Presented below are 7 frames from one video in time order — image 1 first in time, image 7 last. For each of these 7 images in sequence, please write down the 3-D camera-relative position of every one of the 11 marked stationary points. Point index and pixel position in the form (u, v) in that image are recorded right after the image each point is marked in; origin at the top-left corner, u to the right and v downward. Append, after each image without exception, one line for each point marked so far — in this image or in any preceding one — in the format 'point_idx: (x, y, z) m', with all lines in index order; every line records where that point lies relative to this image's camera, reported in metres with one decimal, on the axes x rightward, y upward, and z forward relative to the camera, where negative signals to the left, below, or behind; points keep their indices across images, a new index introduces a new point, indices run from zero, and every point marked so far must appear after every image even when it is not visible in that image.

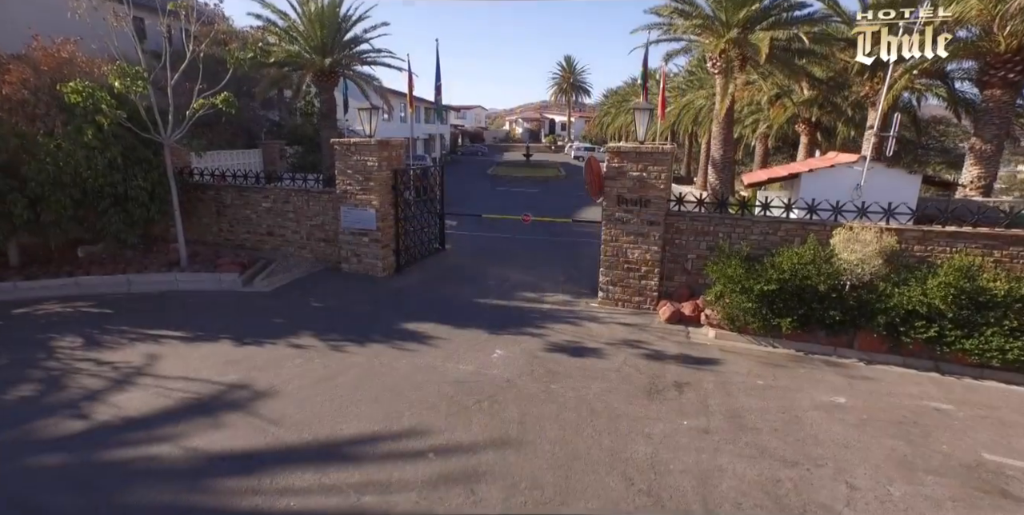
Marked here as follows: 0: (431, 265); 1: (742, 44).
0: (-1.8, -0.2, +11.8) m
1: (+5.1, +4.7, +11.7) m
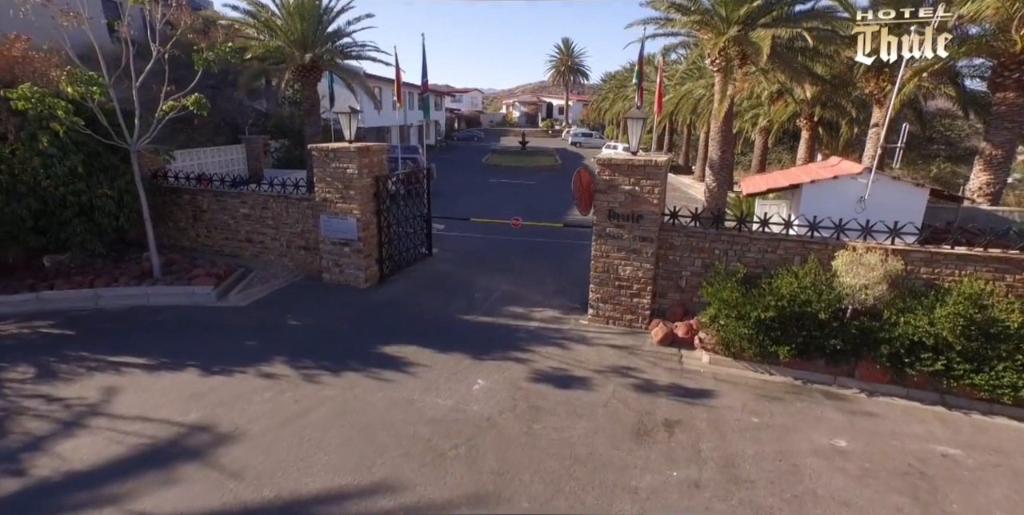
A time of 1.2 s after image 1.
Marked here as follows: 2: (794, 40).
0: (-2.0, -0.4, +11.4) m
1: (+4.8, +4.5, +11.1) m
2: (+6.3, +4.8, +11.7) m
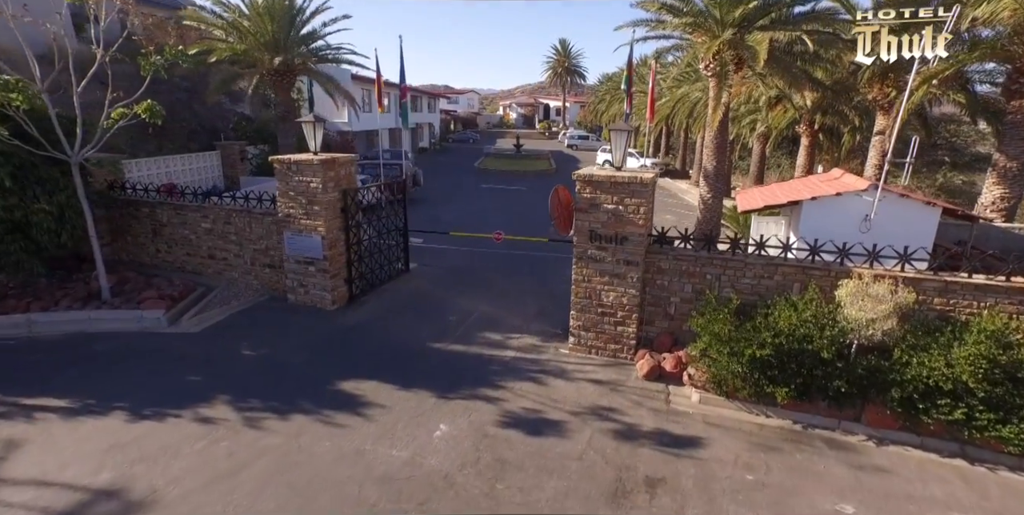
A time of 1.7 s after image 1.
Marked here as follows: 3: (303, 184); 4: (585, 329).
0: (-2.5, -0.7, +10.6) m
1: (+4.4, +4.2, +10.4) m
2: (+5.9, +4.4, +11.0) m
3: (-3.6, +1.3, +9.1) m
4: (+1.1, -1.1, +8.0) m
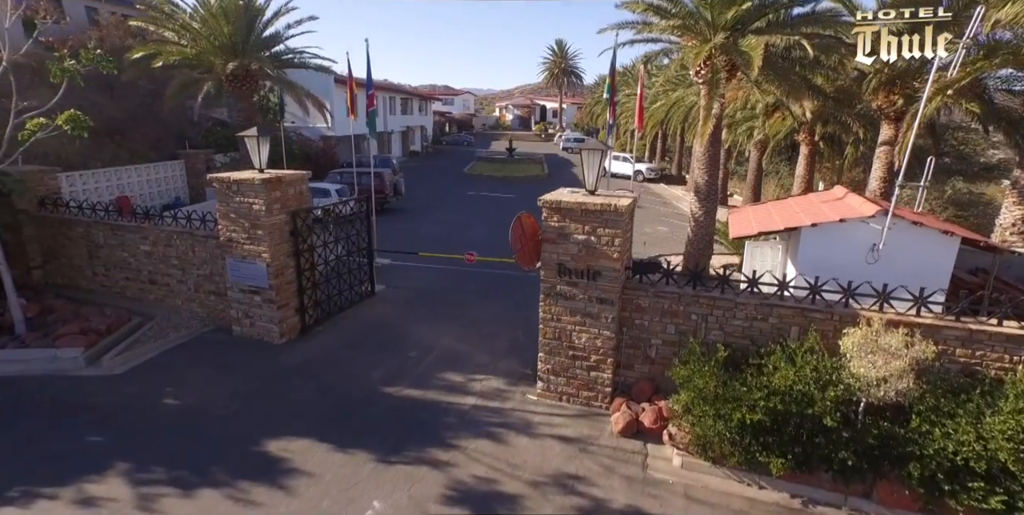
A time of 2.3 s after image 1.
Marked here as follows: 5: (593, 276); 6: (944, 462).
0: (-3.0, -1.2, +9.7) m
1: (+3.9, +3.7, +9.5) m
2: (+5.3, +4.0, +10.1) m
3: (-4.1, +0.8, +8.2) m
4: (+0.6, -1.5, +7.0) m
5: (+1.0, -0.2, +6.5) m
6: (+3.9, -1.8, +4.8) m
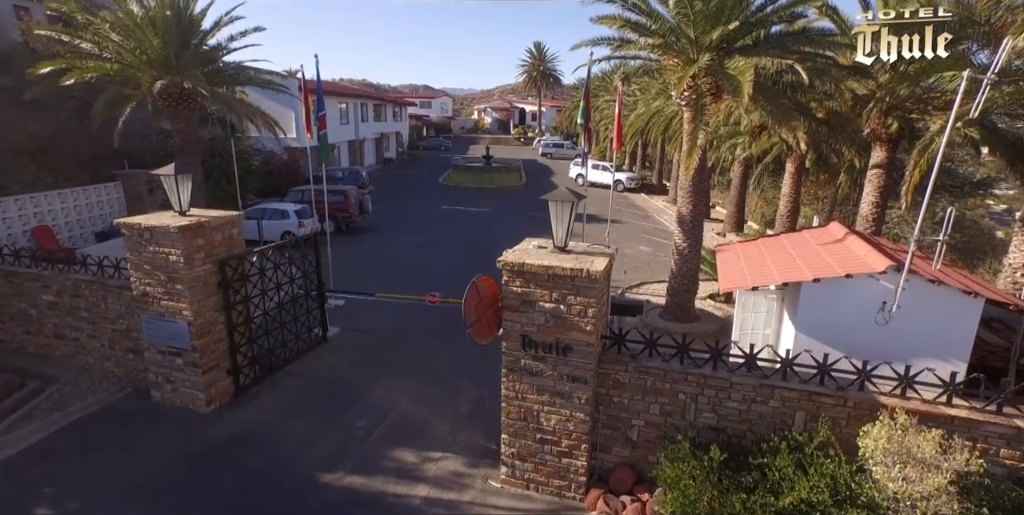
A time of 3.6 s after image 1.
0: (-3.6, -2.0, +8.5) m
1: (+3.3, +3.0, +8.5) m
2: (+4.7, +3.3, +9.2) m
3: (-4.7, 0.0, +7.0) m
4: (+0.1, -2.3, +6.0) m
5: (+0.5, -1.0, +5.5) m
6: (+3.5, -2.6, +3.9) m
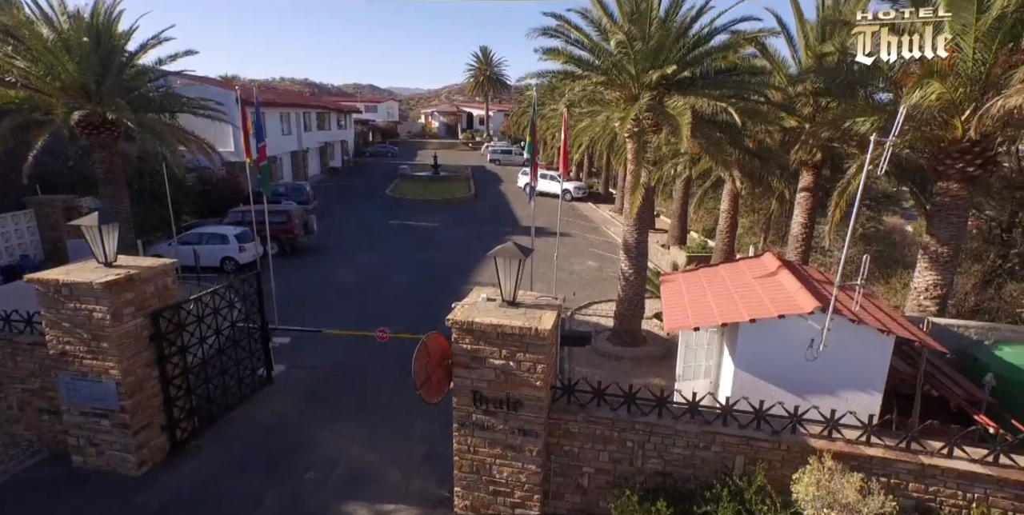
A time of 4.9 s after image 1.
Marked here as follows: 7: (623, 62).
0: (-4.3, -2.7, +8.2) m
1: (+2.4, +2.5, +8.8) m
2: (+3.7, +2.8, +9.6) m
3: (-5.3, -0.7, +6.5) m
4: (-0.4, -2.9, +6.0) m
5: (0.0, -1.5, +5.5) m
6: (+3.2, -3.1, +4.2) m
7: (+1.9, +3.3, +8.9) m
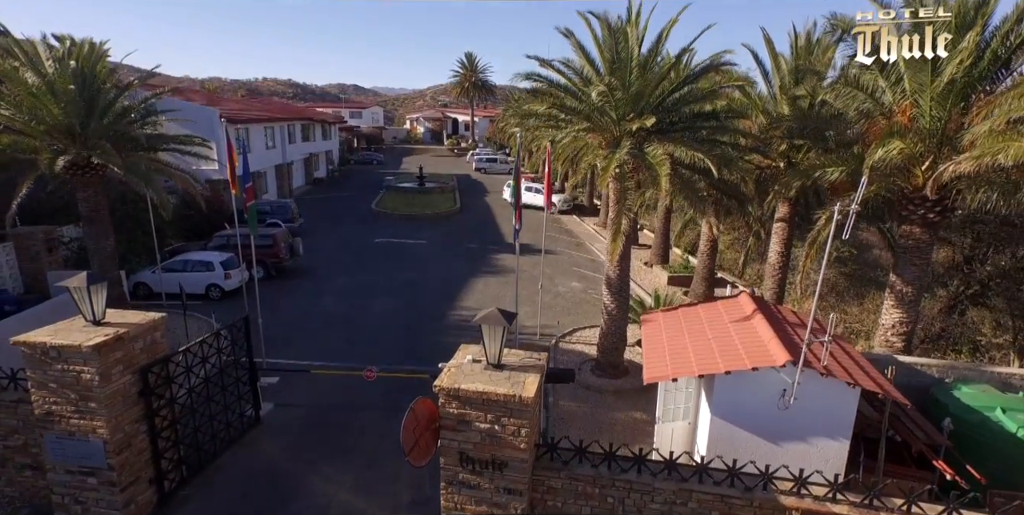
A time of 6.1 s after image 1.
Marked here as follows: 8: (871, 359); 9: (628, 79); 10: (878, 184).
0: (-4.5, -3.4, +8.3) m
1: (+2.1, +1.8, +9.1) m
2: (+3.4, +2.1, +9.9) m
3: (-5.5, -1.4, +6.6) m
4: (-0.6, -3.6, +6.2) m
5: (-0.1, -2.3, +5.7) m
6: (+3.1, -3.8, +4.5) m
7: (+1.6, +2.6, +9.2) m
8: (+6.1, -1.7, +9.0) m
9: (+2.0, +3.0, +9.0) m
10: (+5.7, +1.1, +8.2) m
